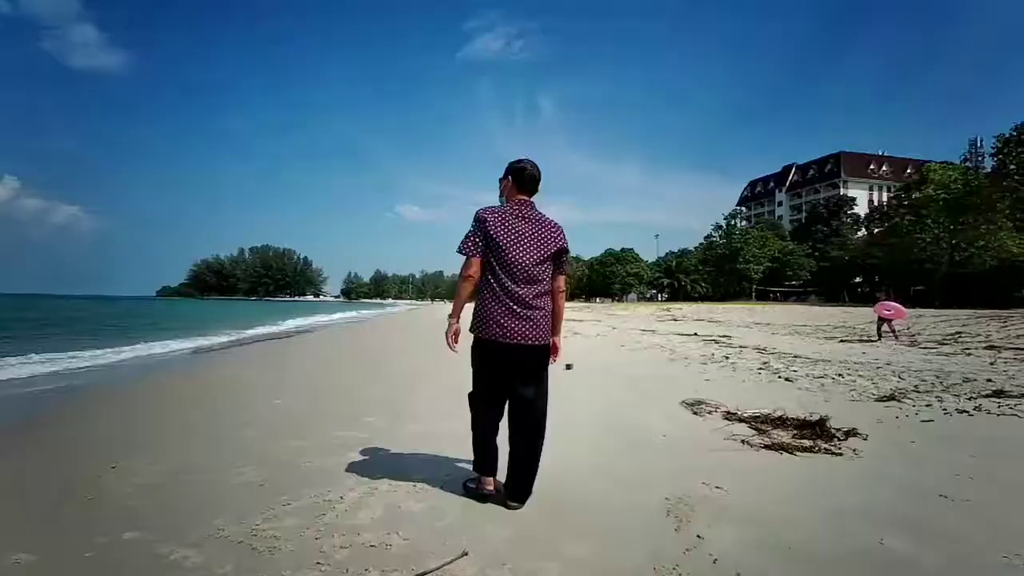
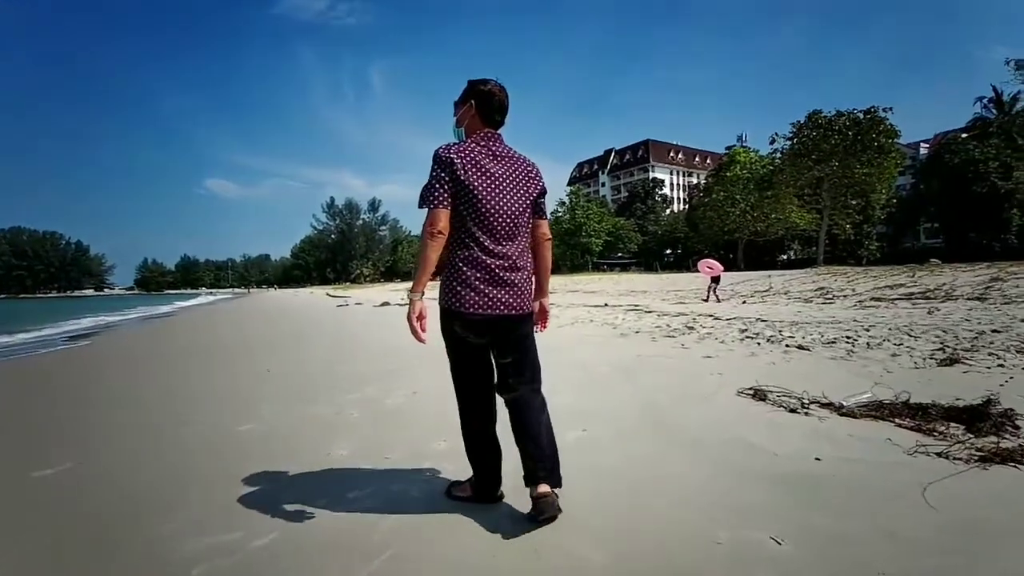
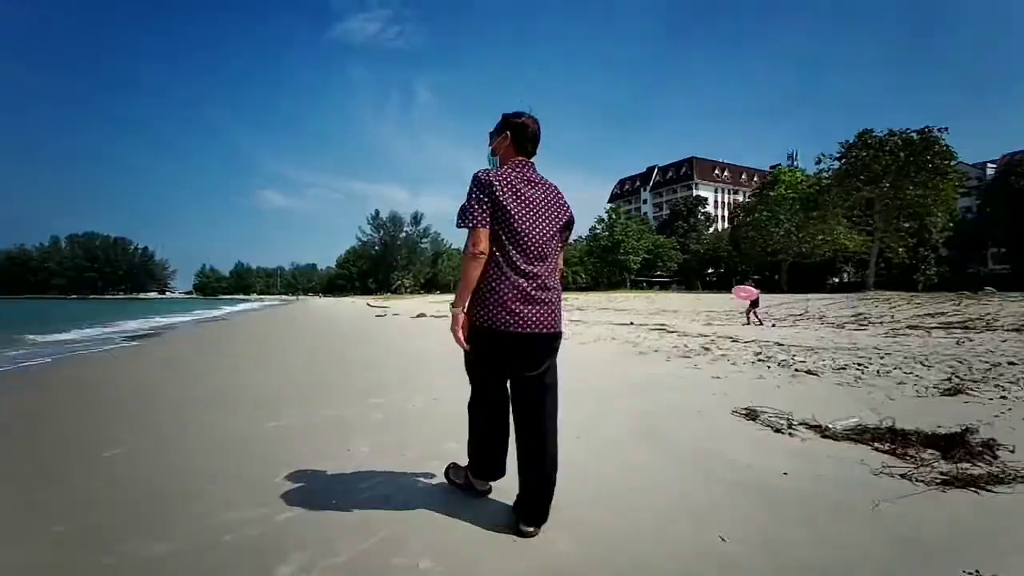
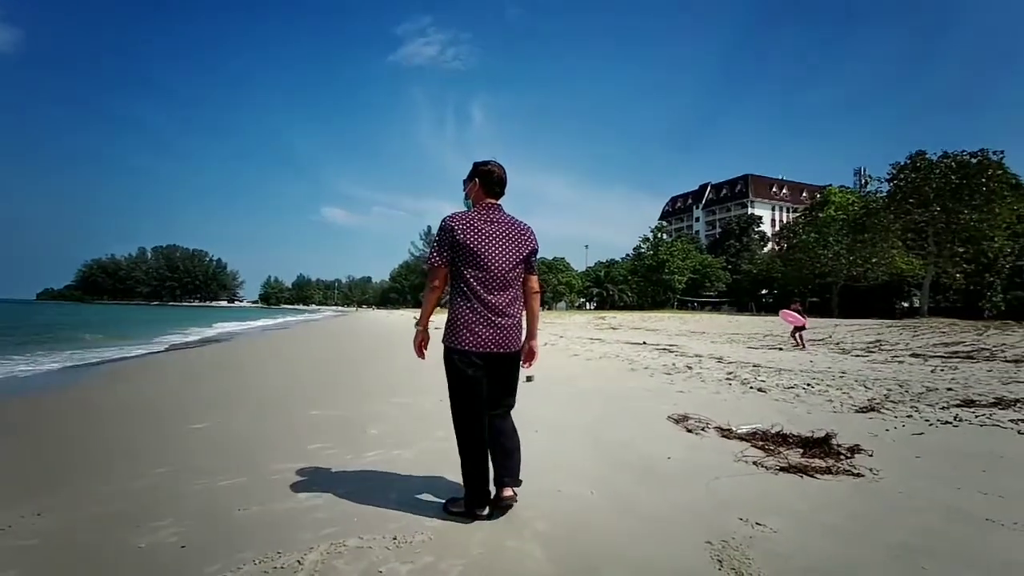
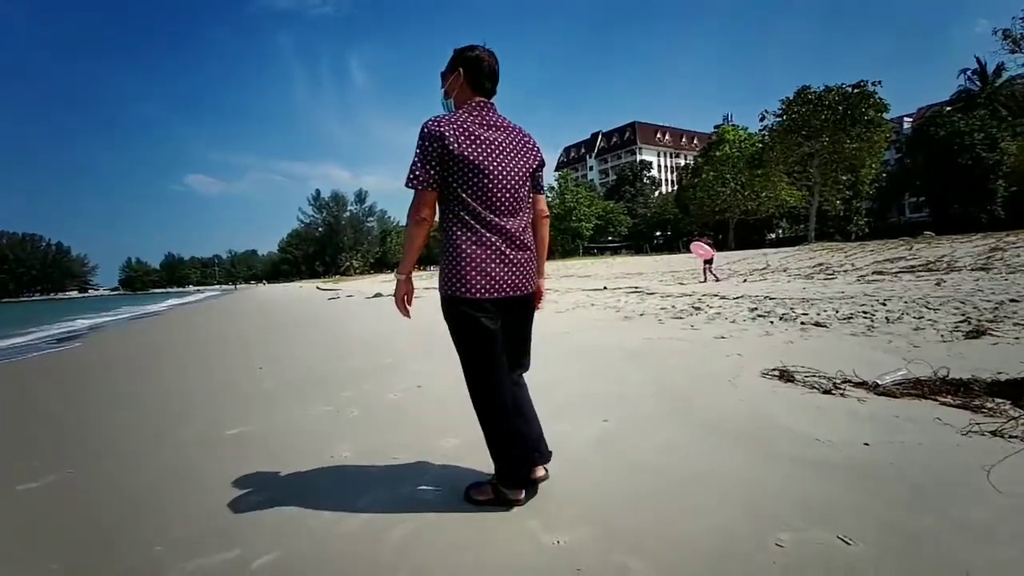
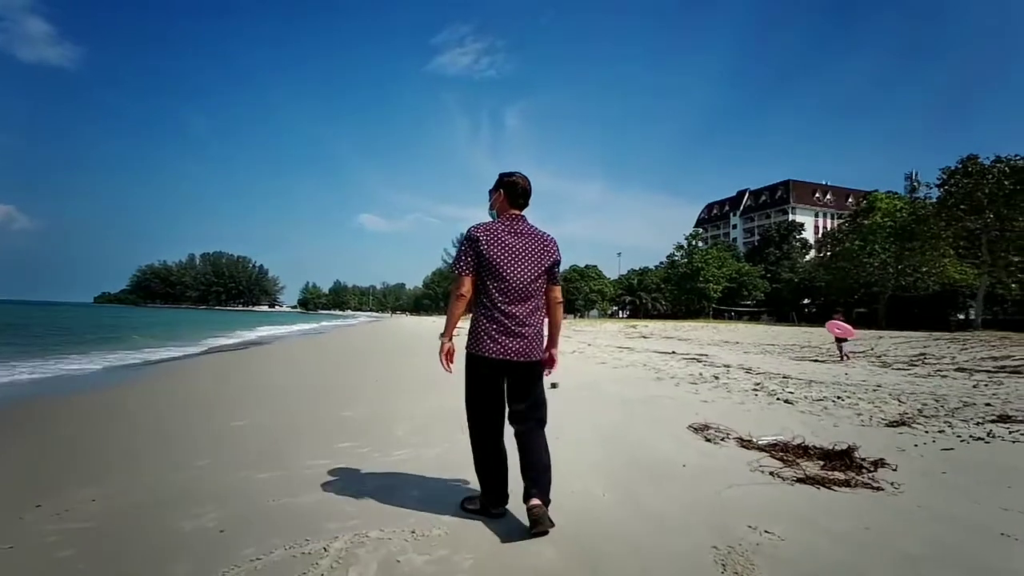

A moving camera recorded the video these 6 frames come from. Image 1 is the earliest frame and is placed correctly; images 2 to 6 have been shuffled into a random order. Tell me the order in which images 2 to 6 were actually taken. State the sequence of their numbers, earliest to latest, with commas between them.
6, 4, 3, 2, 5
